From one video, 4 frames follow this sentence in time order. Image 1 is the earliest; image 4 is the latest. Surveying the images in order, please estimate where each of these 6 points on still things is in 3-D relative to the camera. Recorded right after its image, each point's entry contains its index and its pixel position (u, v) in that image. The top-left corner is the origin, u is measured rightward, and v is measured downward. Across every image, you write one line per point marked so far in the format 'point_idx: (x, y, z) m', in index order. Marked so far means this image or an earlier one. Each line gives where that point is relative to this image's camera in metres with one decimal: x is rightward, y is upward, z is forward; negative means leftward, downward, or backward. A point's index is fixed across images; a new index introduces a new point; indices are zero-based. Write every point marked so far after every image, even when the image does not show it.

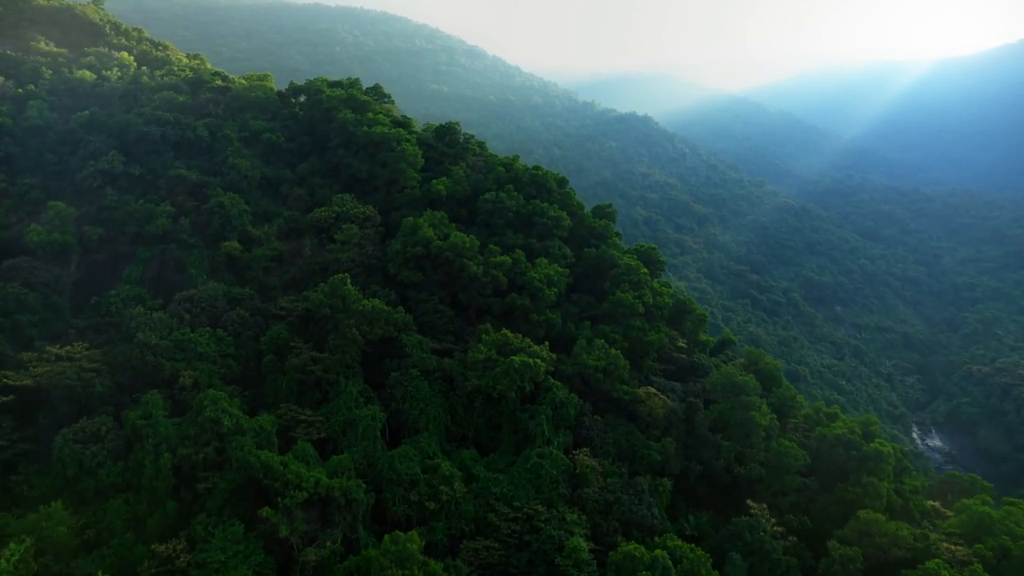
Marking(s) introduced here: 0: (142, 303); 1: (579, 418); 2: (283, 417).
0: (-7.0, -0.3, +17.4) m
1: (+1.2, -2.3, +16.5) m
2: (-3.7, -2.0, +14.7) m
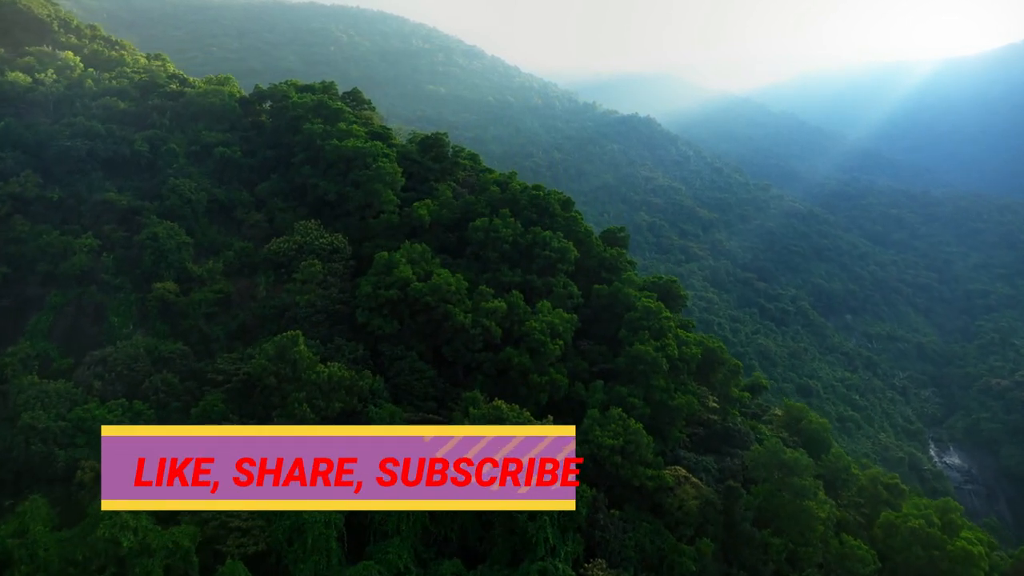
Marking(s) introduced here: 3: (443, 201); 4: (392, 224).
0: (-7.1, -1.2, +13.9) m
1: (+1.1, -3.2, +13.0) m
2: (-3.7, -2.9, +11.2) m
3: (-1.4, +1.8, +19.5) m
4: (-2.4, +1.3, +18.4) m
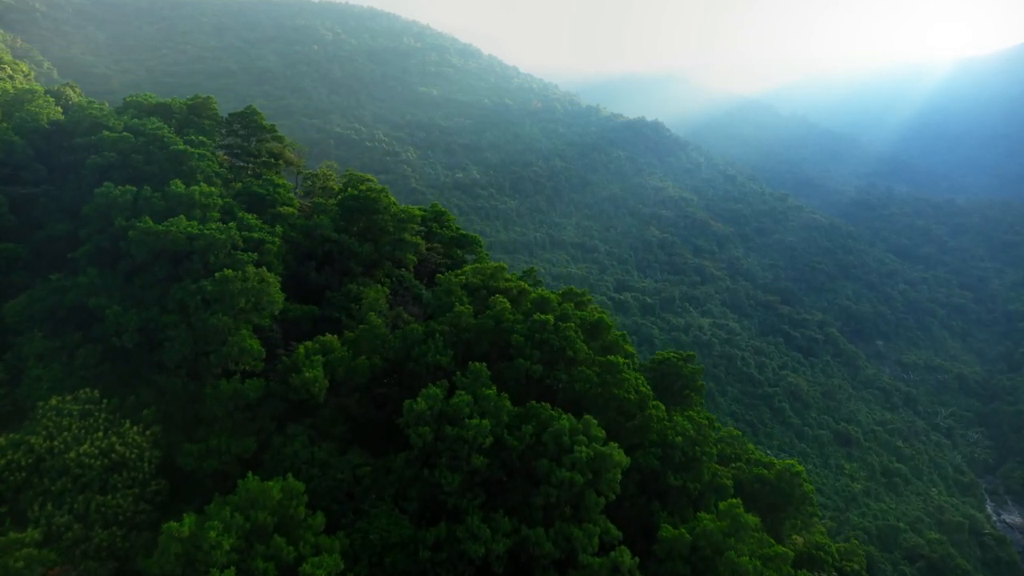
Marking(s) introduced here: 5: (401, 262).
0: (-7.3, -3.5, +4.5) m
1: (+0.9, -5.6, +3.6) m
2: (-3.9, -5.3, +1.8) m
3: (-1.6, -0.5, +10.1) m
4: (-2.6, -1.1, +9.0) m
5: (-1.6, +0.4, +12.7) m
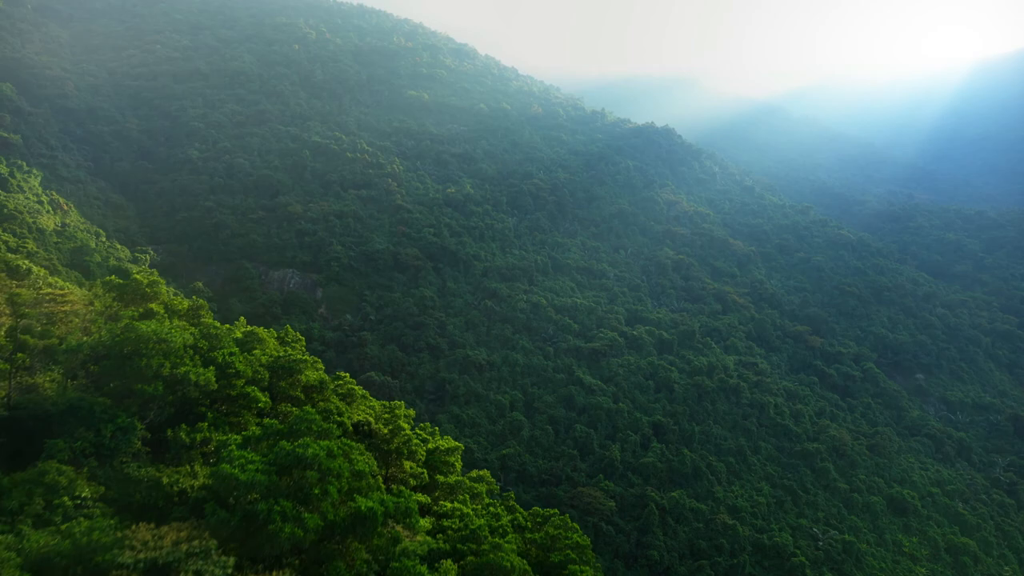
0: (-7.5, -6.0, -5.3) m
1: (+0.8, -8.1, -6.2) m
2: (-4.1, -7.8, -8.0) m
3: (-1.8, -3.0, +0.3) m
4: (-2.8, -3.6, -0.8) m
5: (-1.7, -2.1, +2.9) m
